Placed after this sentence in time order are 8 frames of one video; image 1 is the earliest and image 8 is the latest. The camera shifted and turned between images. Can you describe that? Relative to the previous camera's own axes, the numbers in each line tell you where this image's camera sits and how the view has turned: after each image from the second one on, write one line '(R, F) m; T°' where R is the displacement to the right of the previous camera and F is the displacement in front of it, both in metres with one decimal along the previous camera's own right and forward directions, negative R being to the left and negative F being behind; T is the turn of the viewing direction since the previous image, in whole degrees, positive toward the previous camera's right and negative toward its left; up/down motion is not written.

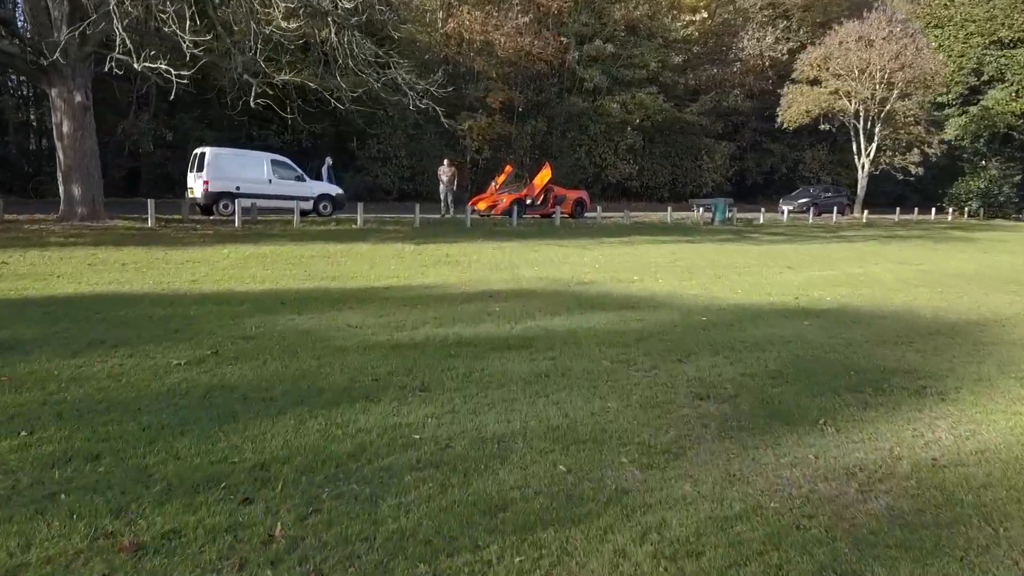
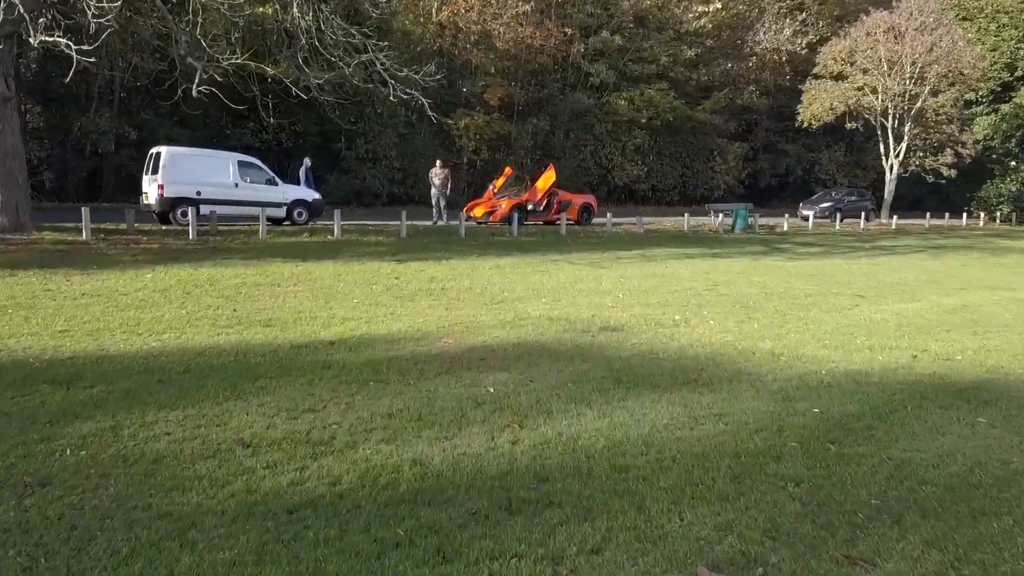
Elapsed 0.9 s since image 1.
(0.0, +2.6) m; 0°
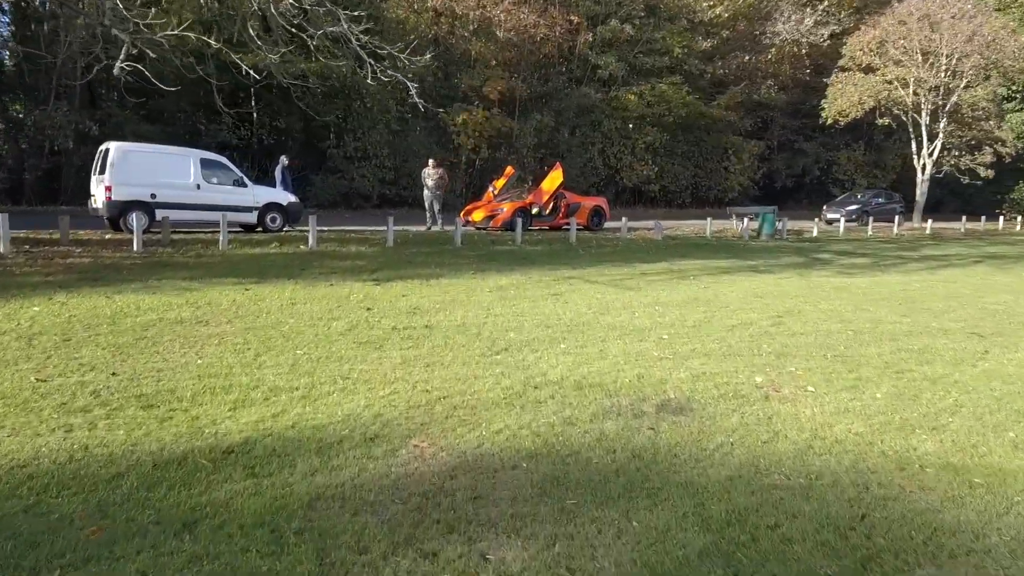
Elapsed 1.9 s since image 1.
(-0.1, +2.4) m; 0°
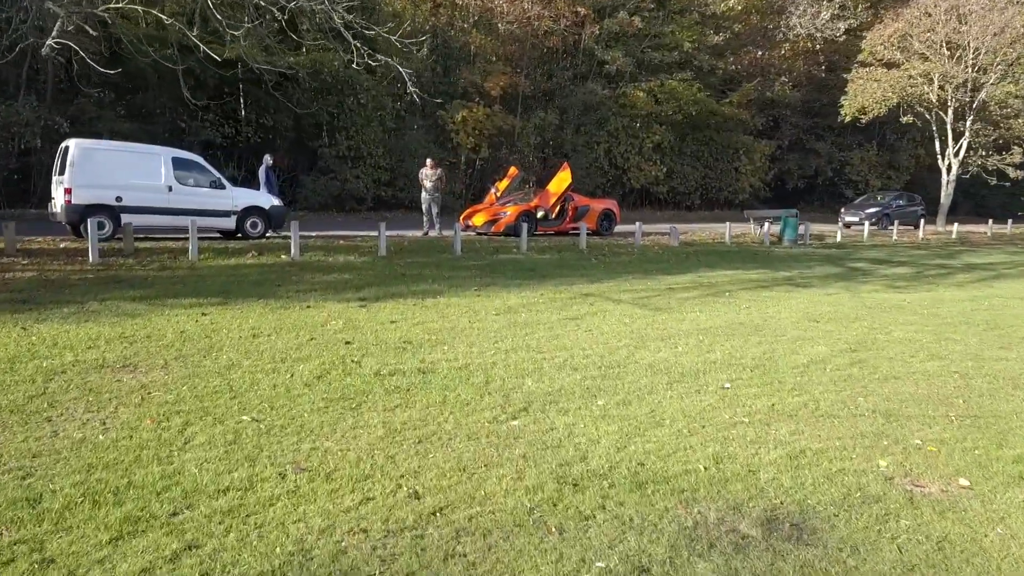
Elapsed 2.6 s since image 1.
(-0.1, +1.6) m; 0°
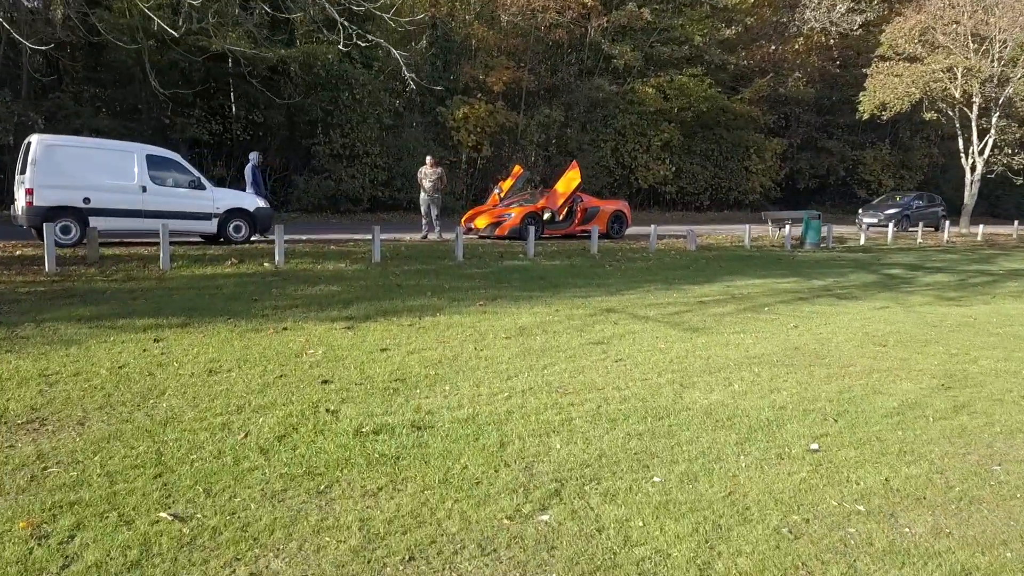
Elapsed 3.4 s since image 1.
(-0.1, +1.3) m; 0°
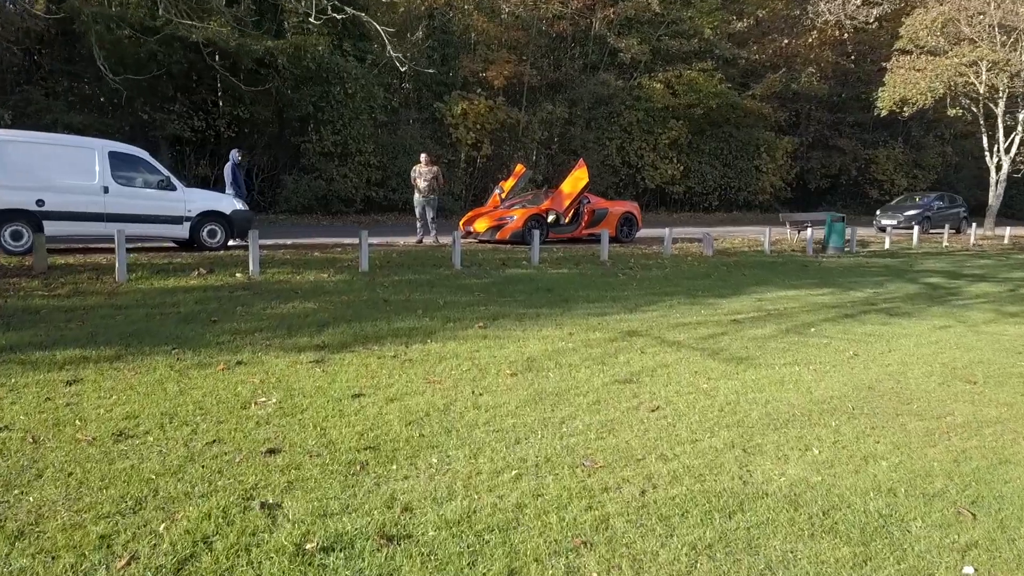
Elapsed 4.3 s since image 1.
(0.0, +1.4) m; 0°
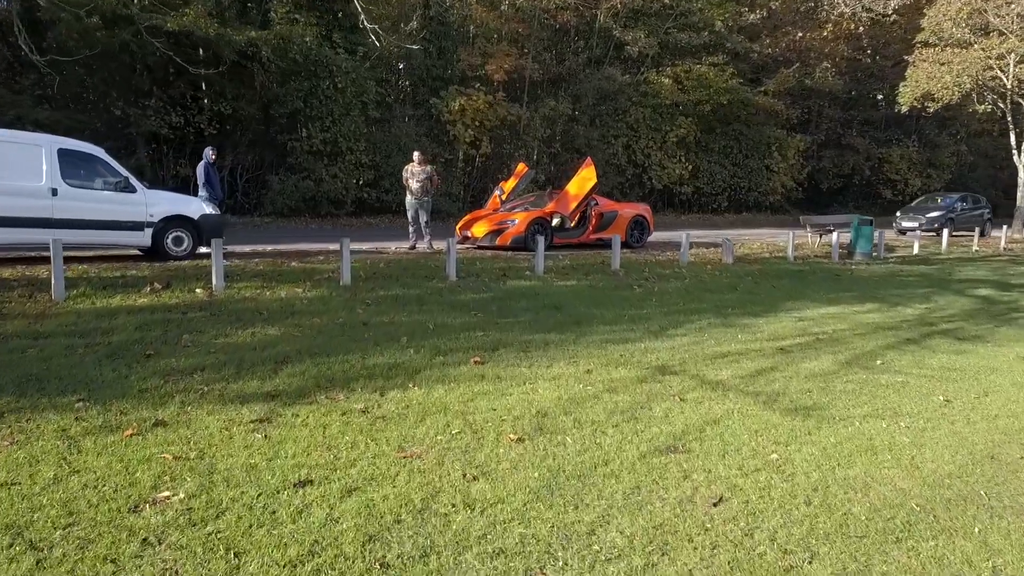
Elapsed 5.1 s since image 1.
(0.0, +1.4) m; 0°
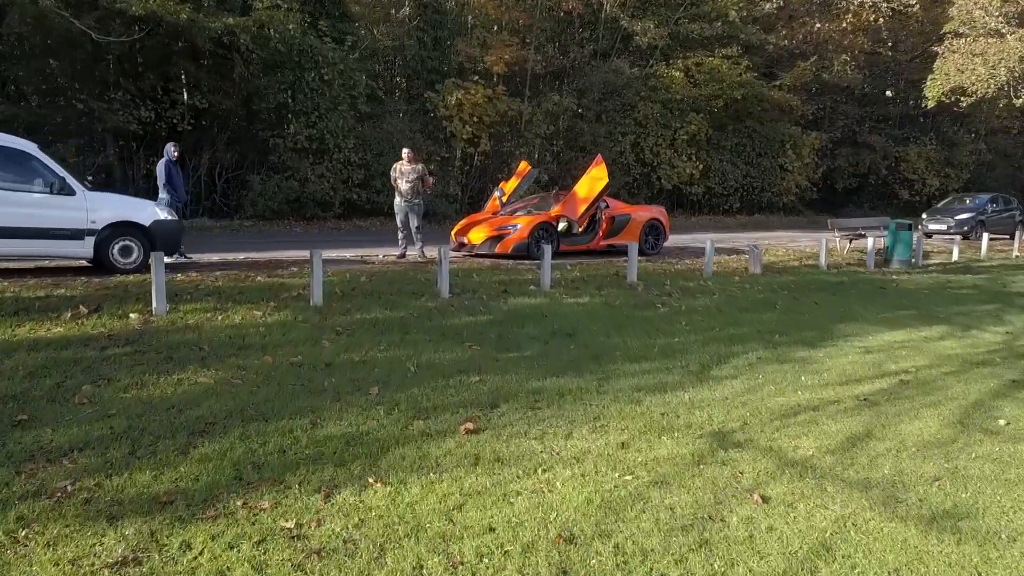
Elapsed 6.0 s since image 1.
(0.0, +1.7) m; 0°
